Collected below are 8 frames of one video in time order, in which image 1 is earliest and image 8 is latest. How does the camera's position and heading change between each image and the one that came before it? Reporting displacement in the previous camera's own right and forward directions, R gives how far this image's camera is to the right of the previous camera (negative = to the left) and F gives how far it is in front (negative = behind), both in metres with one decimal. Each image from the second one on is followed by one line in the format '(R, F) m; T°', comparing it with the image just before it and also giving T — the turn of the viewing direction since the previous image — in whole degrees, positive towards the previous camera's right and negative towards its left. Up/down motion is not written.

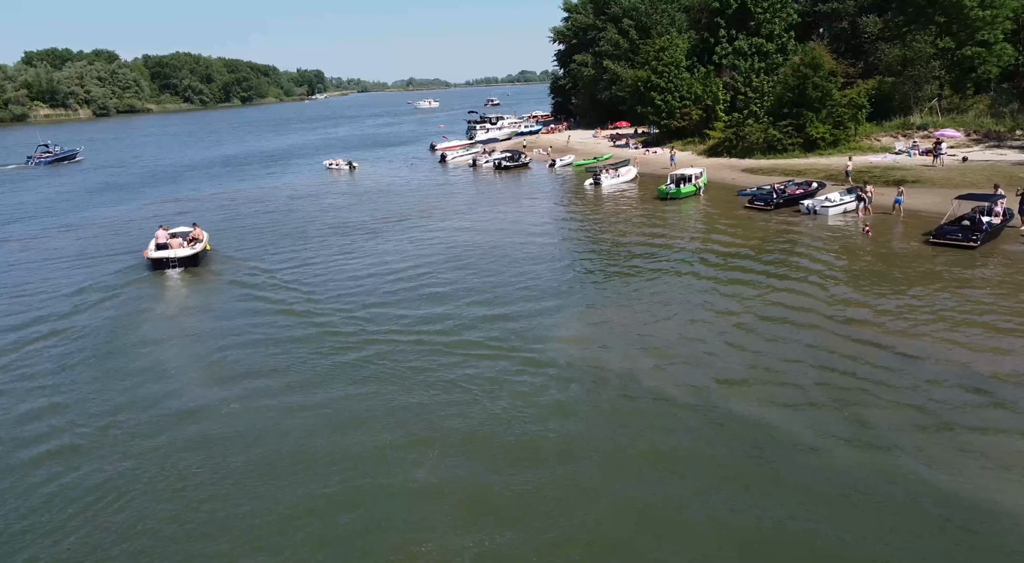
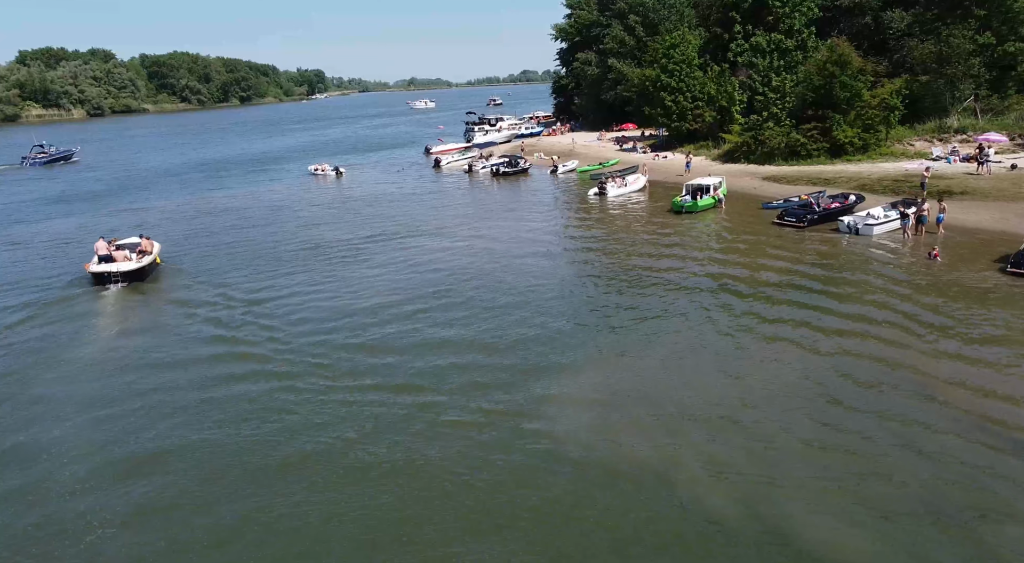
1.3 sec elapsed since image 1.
(+0.2, +4.6) m; 0°
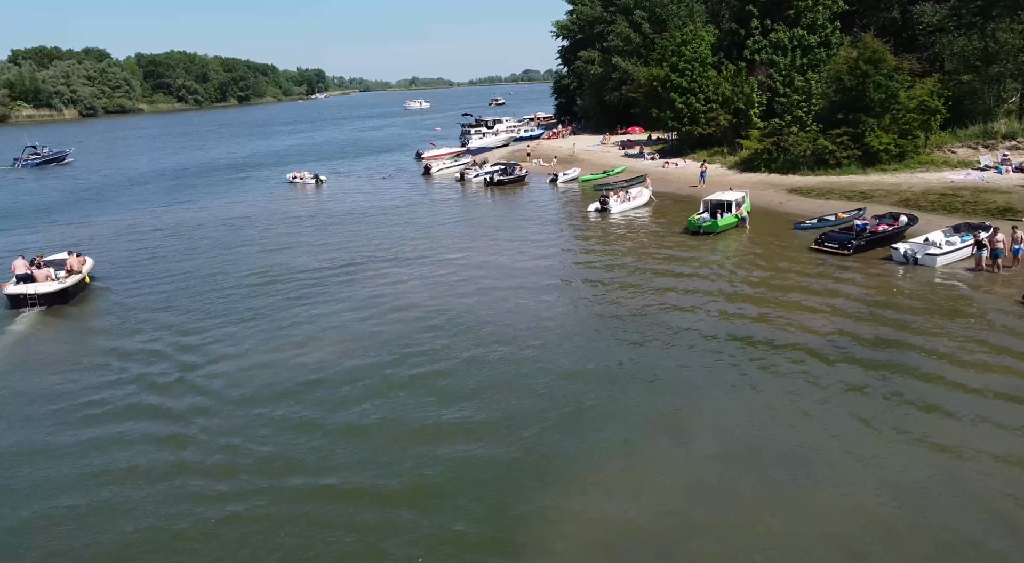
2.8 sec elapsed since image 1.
(+0.4, +5.1) m; 0°
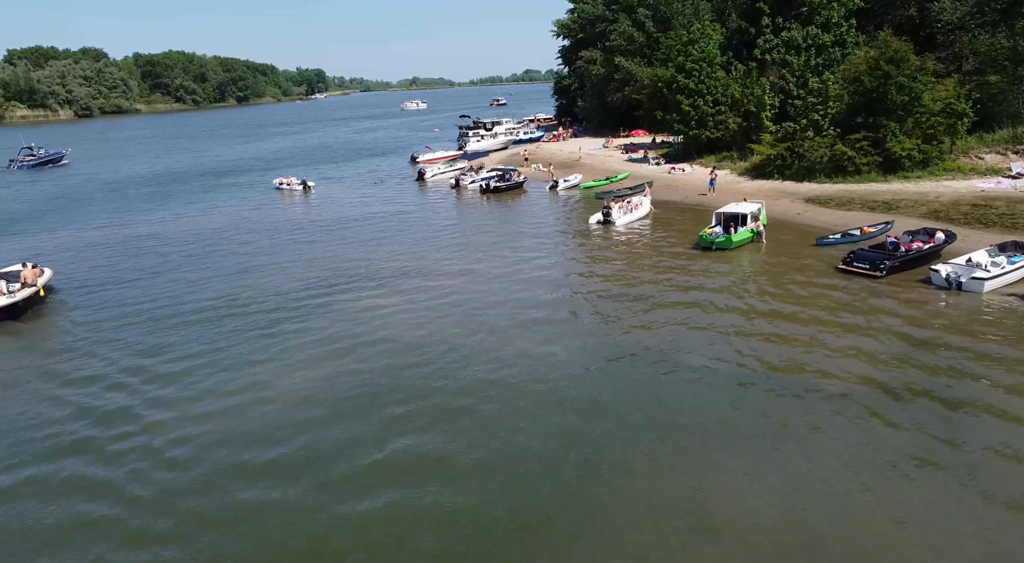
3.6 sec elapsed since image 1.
(+0.2, +2.8) m; 0°
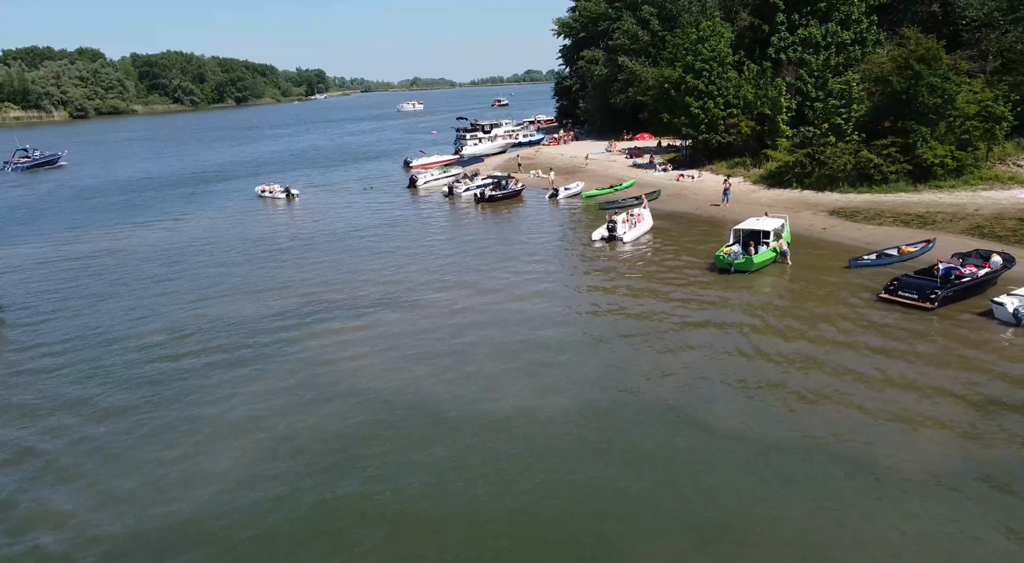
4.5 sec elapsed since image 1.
(+0.3, +3.3) m; 0°
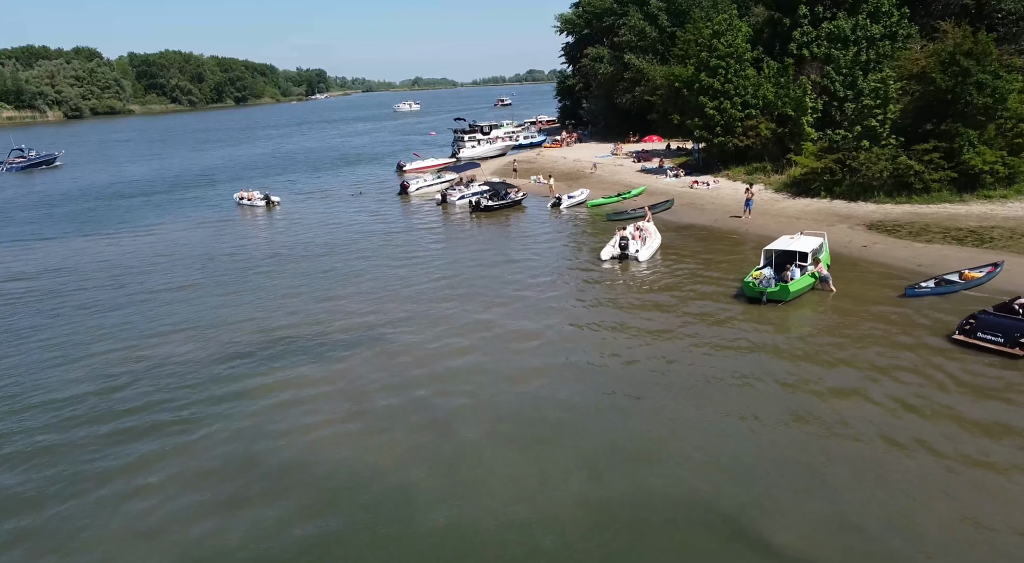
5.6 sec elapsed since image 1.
(+0.2, +3.9) m; 0°
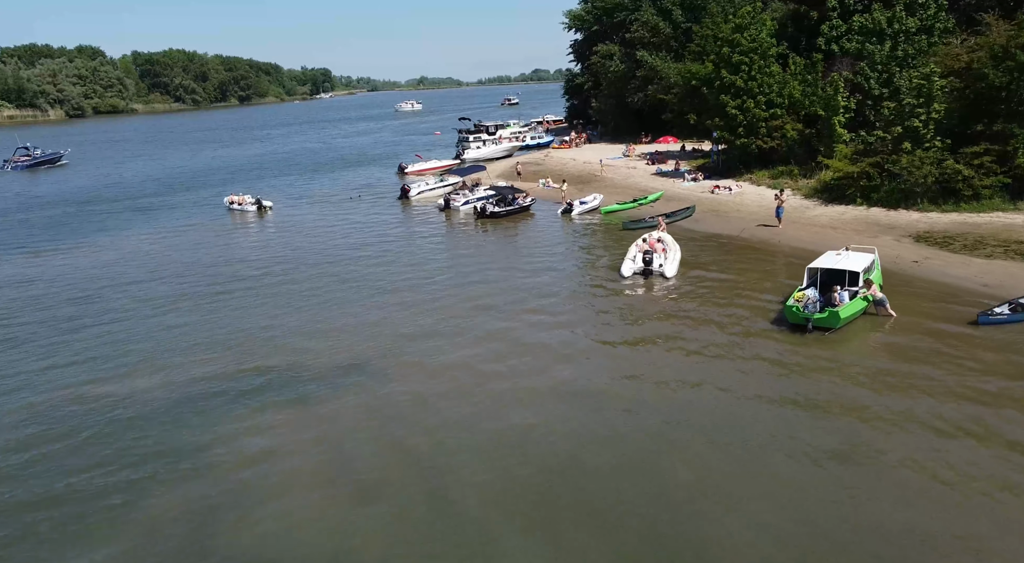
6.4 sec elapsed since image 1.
(-0.2, +2.9) m; 0°
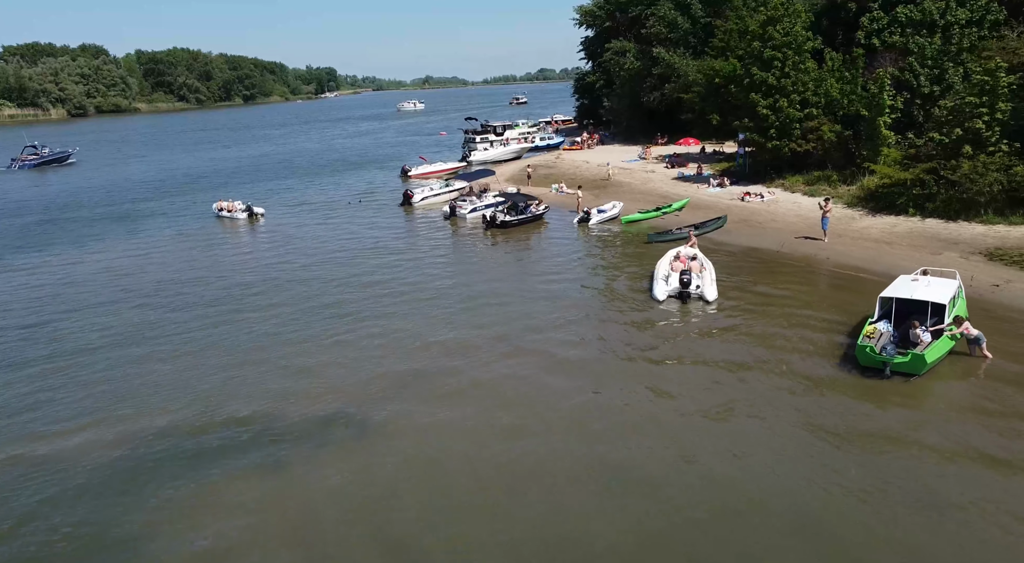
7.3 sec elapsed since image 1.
(-0.3, +3.4) m; 0°
